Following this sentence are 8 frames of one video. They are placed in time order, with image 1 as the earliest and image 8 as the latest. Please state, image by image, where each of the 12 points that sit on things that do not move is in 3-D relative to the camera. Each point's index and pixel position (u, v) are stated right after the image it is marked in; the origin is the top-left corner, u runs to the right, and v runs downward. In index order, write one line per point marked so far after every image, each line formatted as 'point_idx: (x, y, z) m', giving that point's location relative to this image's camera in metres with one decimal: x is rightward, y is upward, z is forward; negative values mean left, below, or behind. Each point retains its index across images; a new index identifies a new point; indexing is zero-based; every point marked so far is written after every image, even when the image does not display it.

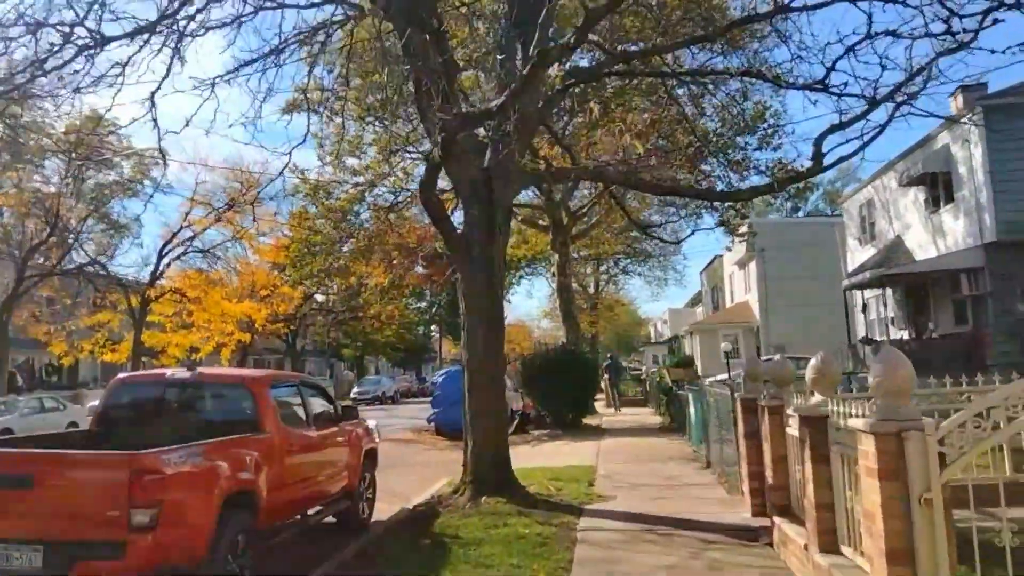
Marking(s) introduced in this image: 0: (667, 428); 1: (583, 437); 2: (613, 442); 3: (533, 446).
0: (+3.0, -2.8, +19.0) m
1: (+1.4, -2.9, +18.6) m
2: (+1.8, -2.8, +17.2) m
3: (+0.3, -2.9, +17.9) m
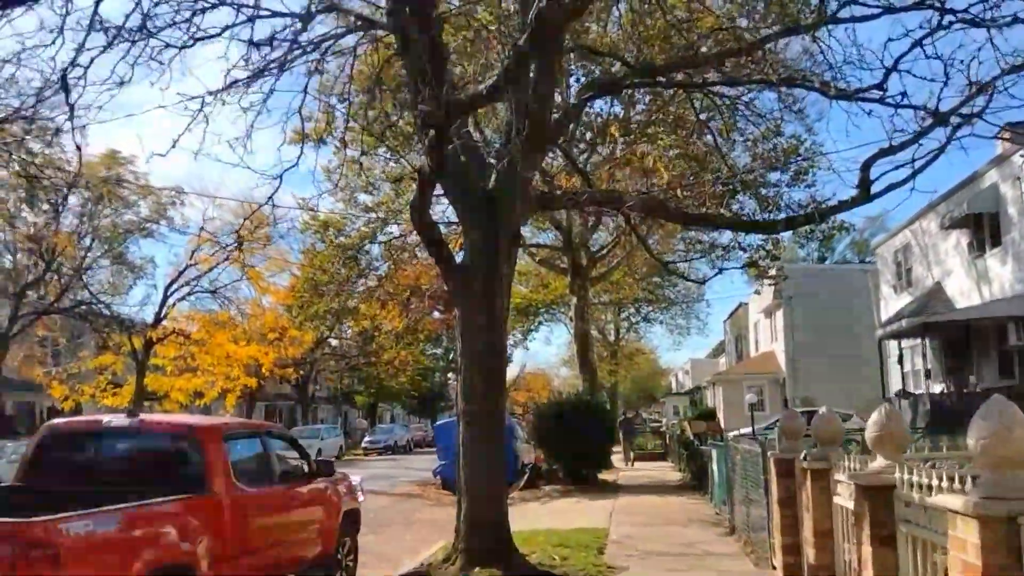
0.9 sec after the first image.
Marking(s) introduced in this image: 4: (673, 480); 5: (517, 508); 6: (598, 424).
0: (+3.2, -3.7, +17.7) m
1: (+1.5, -3.7, +17.4) m
2: (+1.9, -3.5, +16.0) m
3: (+0.5, -3.7, +16.7) m
4: (+3.3, -3.9, +19.6) m
5: (0.0, -3.8, +16.5) m
6: (+1.7, -2.8, +19.2) m
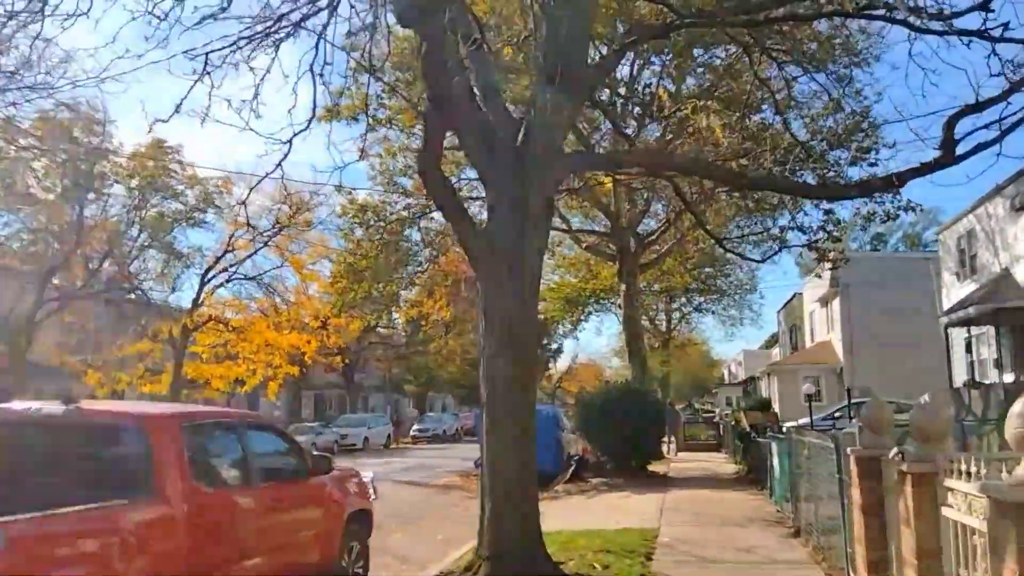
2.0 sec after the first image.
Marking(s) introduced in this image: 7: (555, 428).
0: (+3.9, -3.3, +16.5) m
1: (+2.3, -3.4, +16.2) m
2: (+2.6, -3.2, +14.8) m
3: (+1.2, -3.4, +15.5) m
4: (+4.1, -3.6, +18.3) m
5: (+0.7, -3.4, +15.4) m
6: (+2.5, -2.4, +18.0) m
7: (+0.8, -2.8, +18.9) m
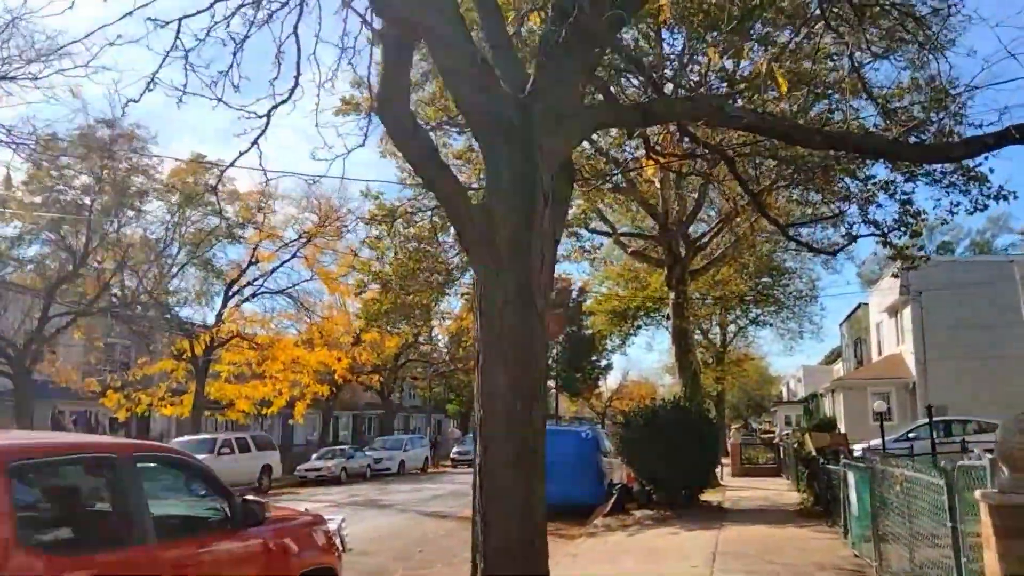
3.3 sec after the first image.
0: (+4.4, -3.4, +14.3) m
1: (+2.7, -3.4, +14.1) m
2: (+3.0, -3.2, +12.7) m
3: (+1.6, -3.5, +13.5) m
4: (+4.7, -3.6, +16.1) m
5: (+1.1, -3.5, +13.5) m
6: (+3.1, -2.5, +16.0) m
7: (+1.4, -2.9, +17.0) m
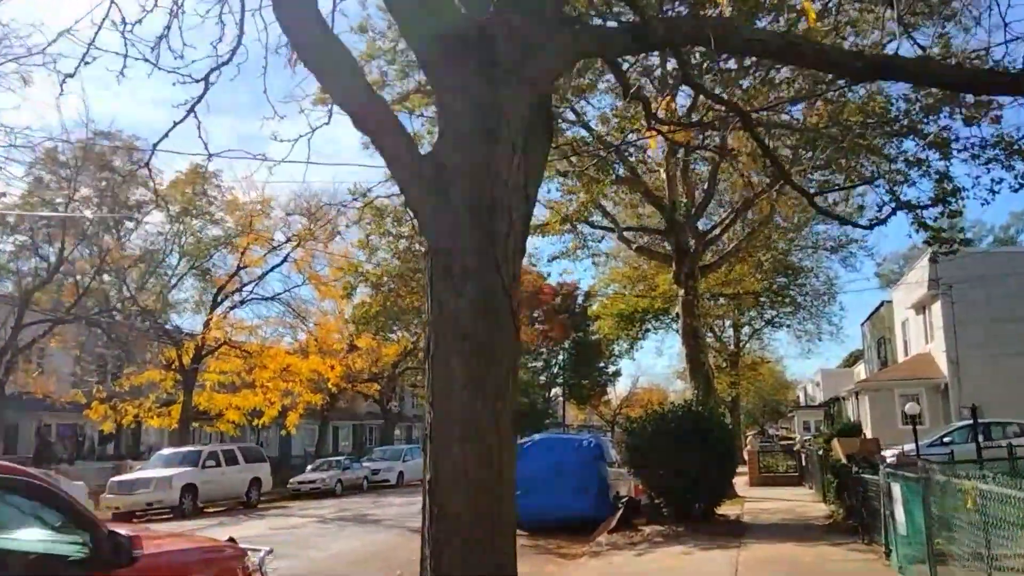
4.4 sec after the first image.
0: (+4.3, -3.2, +12.7) m
1: (+2.6, -3.3, +12.5) m
2: (+2.9, -3.1, +11.1) m
3: (+1.5, -3.3, +11.9) m
4: (+4.6, -3.5, +14.5) m
5: (+1.1, -3.4, +11.9) m
6: (+3.0, -2.4, +14.4) m
7: (+1.4, -2.8, +15.4) m
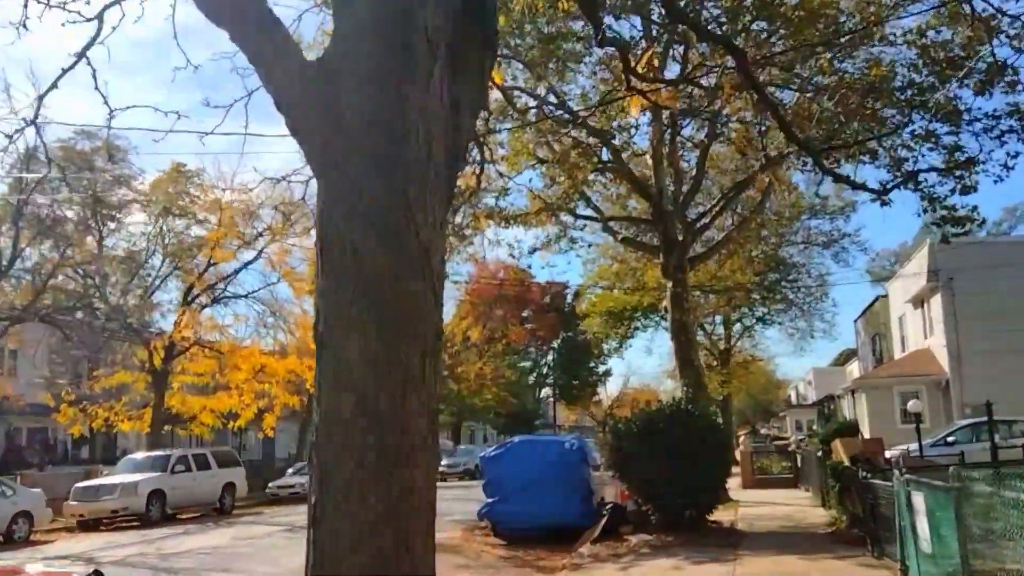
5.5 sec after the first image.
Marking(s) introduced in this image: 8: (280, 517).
0: (+4.0, -3.0, +11.7) m
1: (+2.3, -3.1, +11.5) m
2: (+2.6, -2.9, +10.1) m
3: (+1.2, -3.2, +10.9) m
4: (+4.3, -3.3, +13.5) m
5: (+0.8, -3.2, +10.8) m
6: (+2.7, -2.3, +13.4) m
7: (+1.0, -2.7, +14.4) m
8: (-4.9, -4.8, +20.0) m
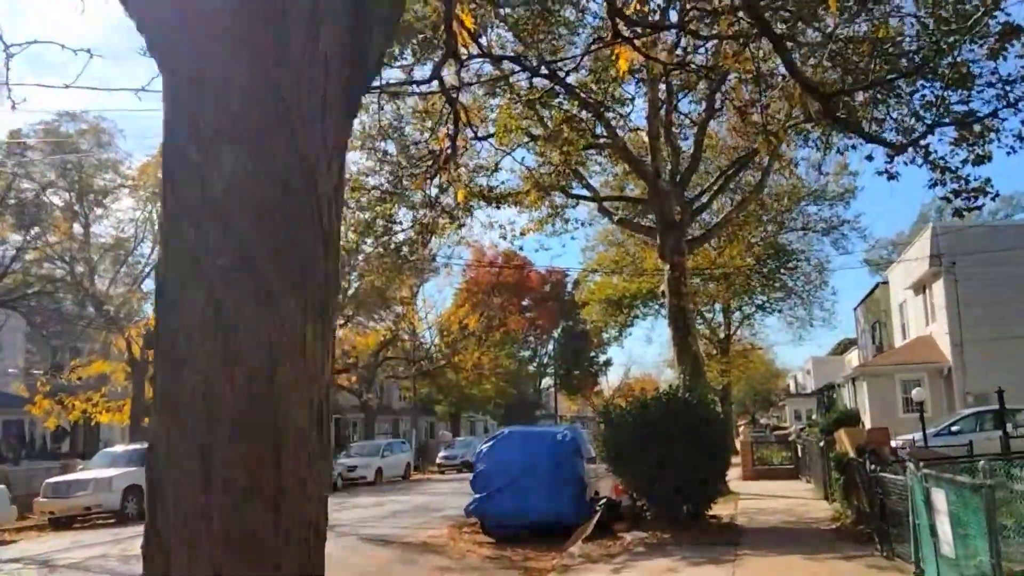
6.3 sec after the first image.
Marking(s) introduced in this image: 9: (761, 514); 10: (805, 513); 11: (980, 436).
0: (+3.8, -2.8, +11.0) m
1: (+2.2, -2.9, +10.8) m
2: (+2.4, -2.7, +9.4) m
3: (+1.1, -3.0, +10.2) m
4: (+4.2, -3.1, +12.8) m
5: (+0.6, -3.0, +10.2) m
6: (+2.5, -2.0, +12.7) m
7: (+0.9, -2.4, +13.7) m
8: (-5.0, -4.6, +19.3) m
9: (+3.7, -3.3, +14.2) m
10: (+4.2, -3.2, +13.9) m
11: (+8.7, -2.7, +18.1) m
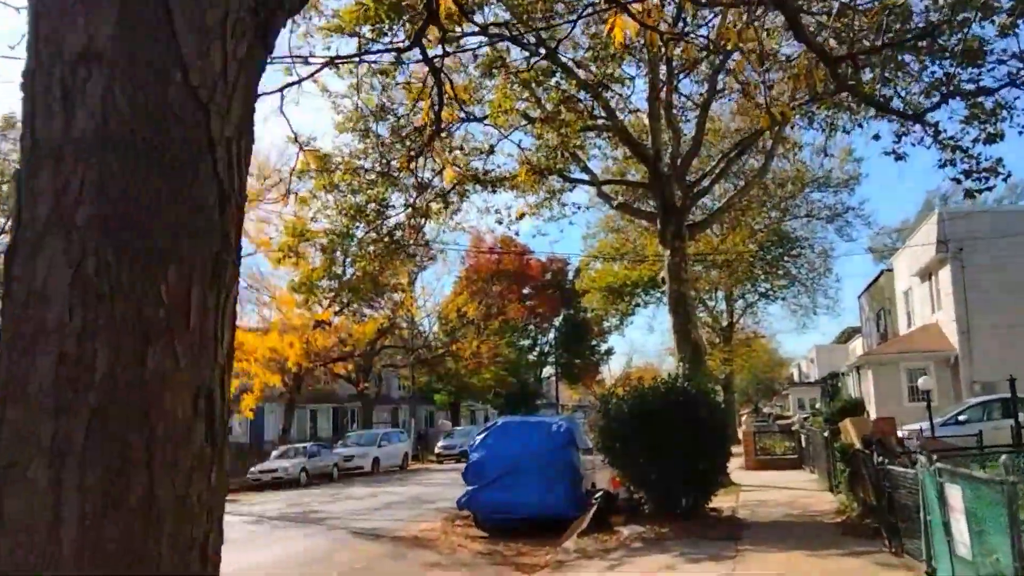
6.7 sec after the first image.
0: (+3.7, -2.7, +10.6) m
1: (+2.1, -2.8, +10.4) m
2: (+2.3, -2.6, +9.0) m
3: (+1.0, -2.8, +9.8) m
4: (+4.1, -2.9, +12.4) m
5: (+0.5, -2.9, +9.7) m
6: (+2.4, -1.8, +12.2) m
7: (+0.8, -2.2, +13.2) m
8: (-5.1, -4.3, +18.9) m
9: (+3.6, -3.1, +13.7) m
10: (+4.2, -3.0, +13.4) m
11: (+8.6, -2.4, +17.6) m
